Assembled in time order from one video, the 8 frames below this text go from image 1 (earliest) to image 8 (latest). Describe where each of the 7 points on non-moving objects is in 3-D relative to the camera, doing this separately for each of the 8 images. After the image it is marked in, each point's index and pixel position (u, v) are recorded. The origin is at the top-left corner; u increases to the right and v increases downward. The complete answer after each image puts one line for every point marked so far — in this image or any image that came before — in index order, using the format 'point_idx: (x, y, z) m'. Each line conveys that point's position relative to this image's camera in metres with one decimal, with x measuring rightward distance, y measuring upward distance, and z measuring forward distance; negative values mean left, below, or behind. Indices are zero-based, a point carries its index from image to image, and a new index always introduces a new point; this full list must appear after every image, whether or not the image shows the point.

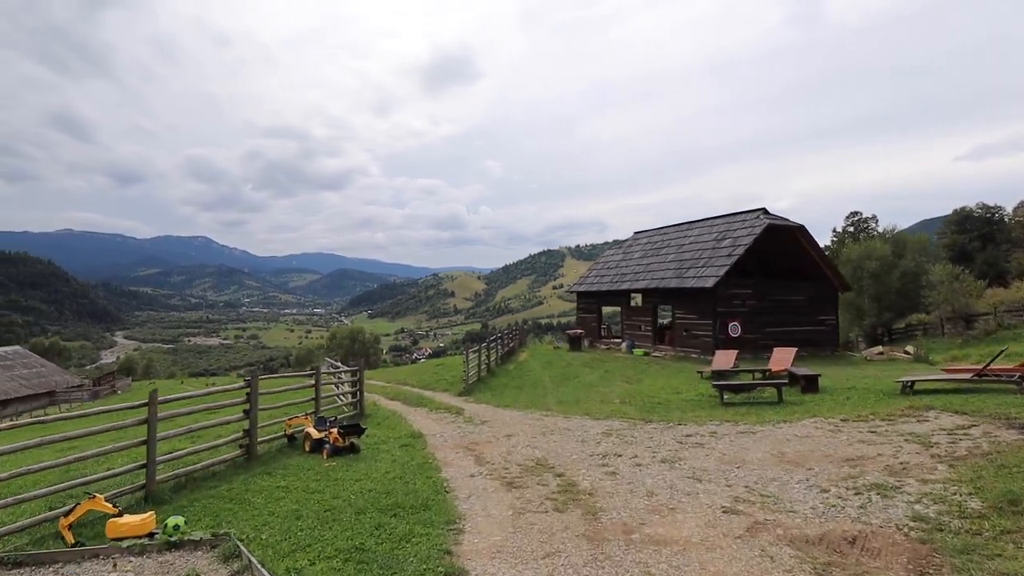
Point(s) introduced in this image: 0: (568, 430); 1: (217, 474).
0: (+1.3, -3.1, +11.9) m
1: (-4.8, -3.1, +8.9) m
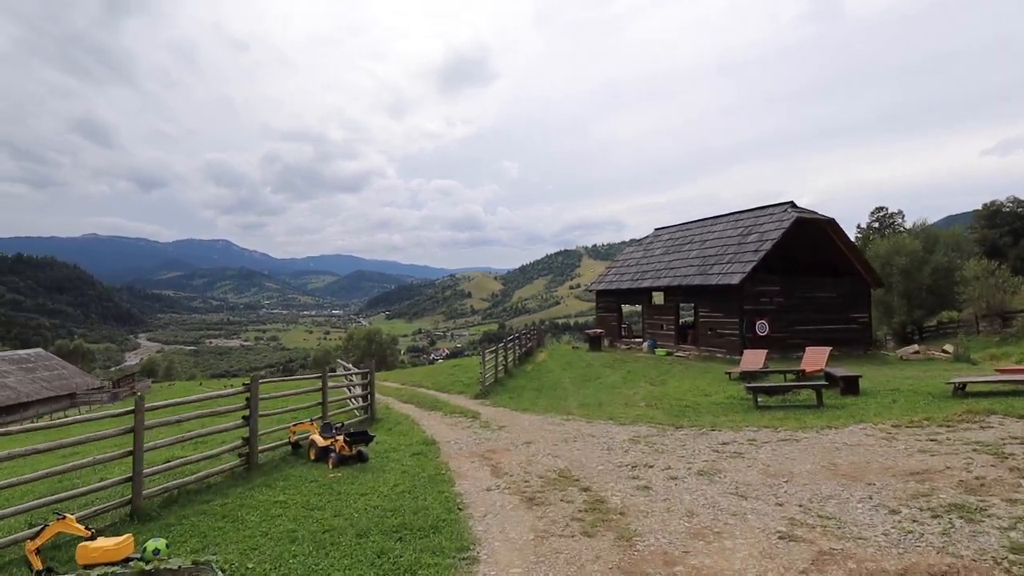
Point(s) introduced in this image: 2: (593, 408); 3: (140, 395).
0: (+1.7, -3.0, +11.0) m
1: (-4.5, -3.0, +8.2) m
2: (+2.3, -3.3, +15.0) m
3: (-5.0, -1.5, +7.3) m
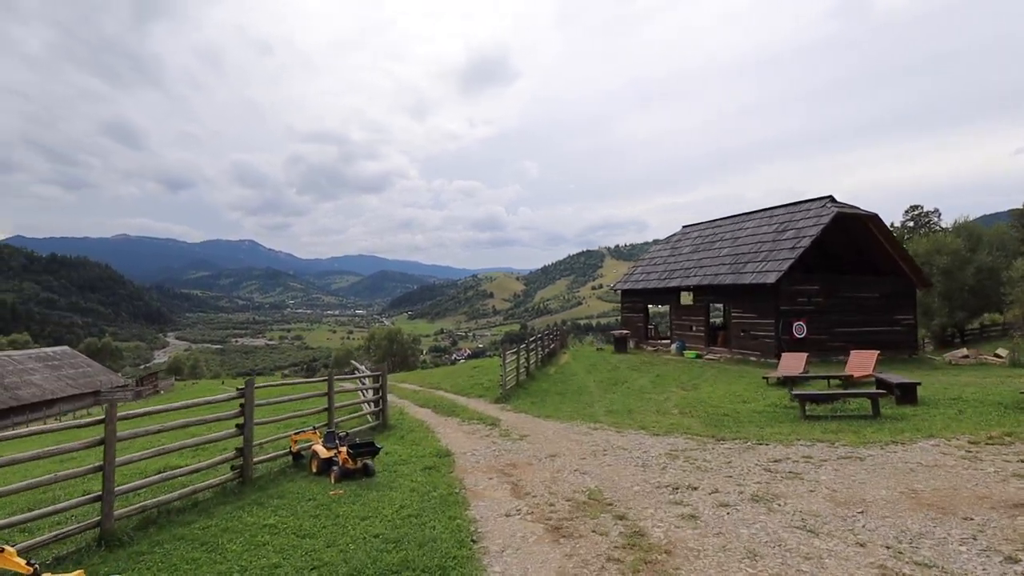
0: (+2.1, -3.0, +9.9) m
1: (-4.2, -2.9, +7.3) m
2: (+2.8, -3.3, +13.9) m
3: (-4.8, -1.4, +6.4) m
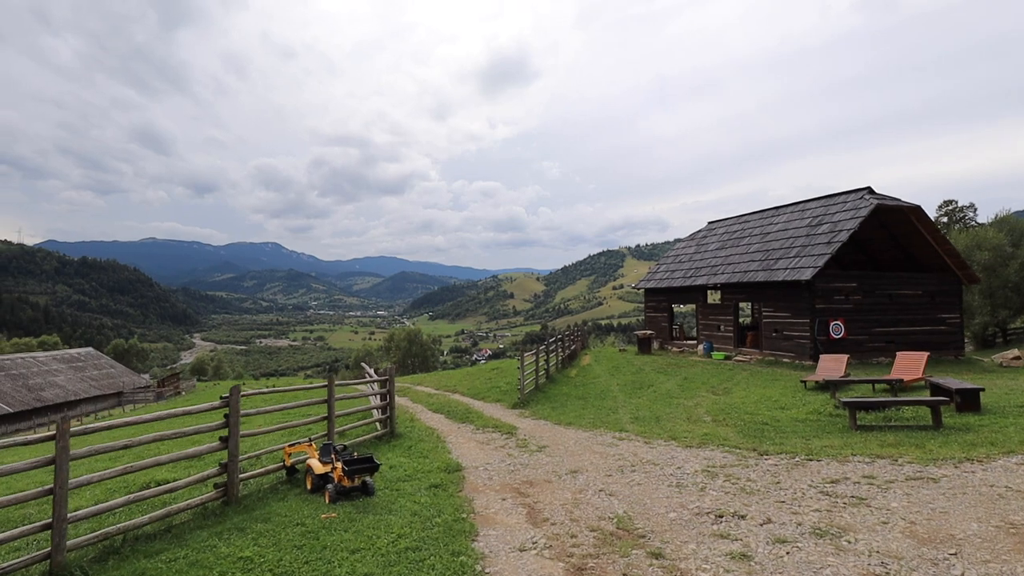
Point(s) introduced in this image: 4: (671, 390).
0: (+2.3, -2.9, +8.8) m
1: (-4.1, -2.9, +6.5) m
2: (+3.2, -3.2, +12.7) m
3: (-4.6, -1.3, +5.6) m
4: (+5.3, -3.4, +18.0) m
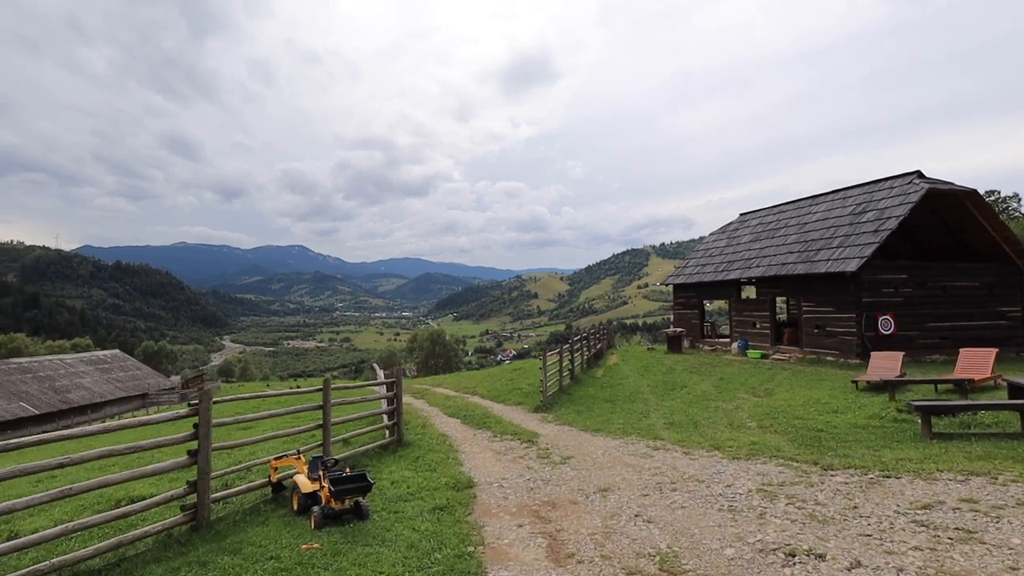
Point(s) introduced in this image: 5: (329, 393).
0: (+2.6, -2.7, +7.5) m
1: (-3.9, -2.8, +5.4) m
2: (+3.7, -3.0, +11.4) m
3: (-4.5, -1.2, +4.6) m
4: (+6.0, -3.2, +16.5) m
5: (-3.0, -1.7, +8.7) m
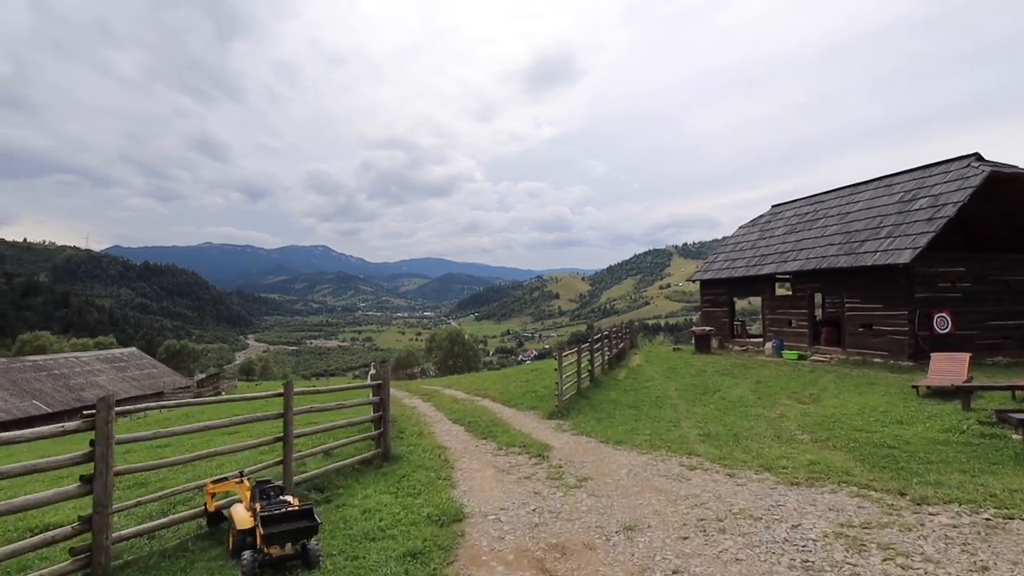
0: (+2.6, -2.5, +5.8) m
1: (-4.0, -2.5, +3.9) m
2: (+3.8, -2.8, +9.6) m
3: (-4.6, -1.0, +3.2) m
4: (+6.3, -3.0, +14.7) m
5: (-2.9, -1.5, +7.2) m
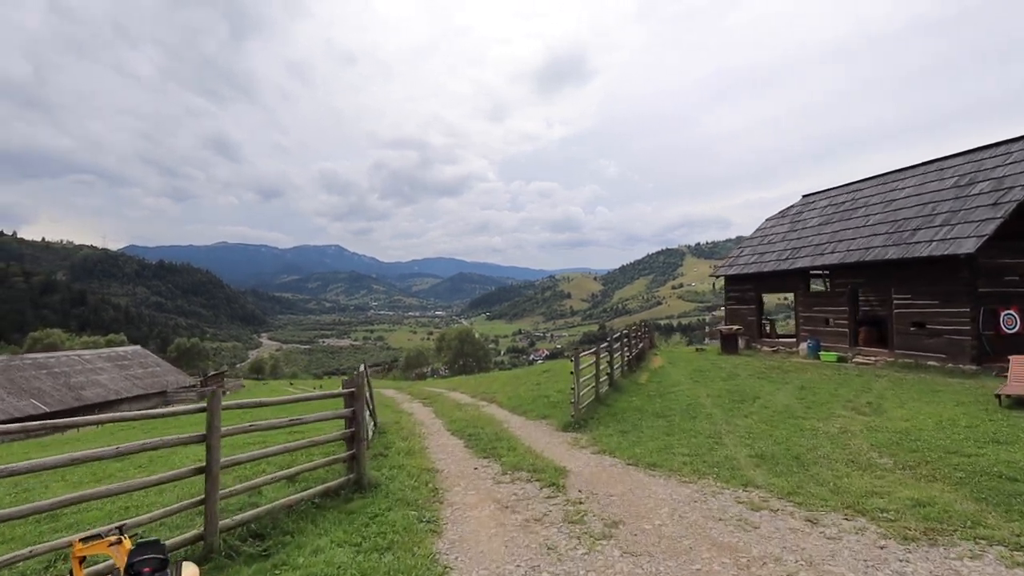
0: (+2.6, -2.3, +3.8) m
1: (-4.0, -2.3, +2.1) m
2: (+3.9, -2.6, +7.6) m
3: (-4.7, -0.8, +1.3) m
4: (+6.5, -2.8, +12.6) m
5: (-2.9, -1.3, +5.4) m
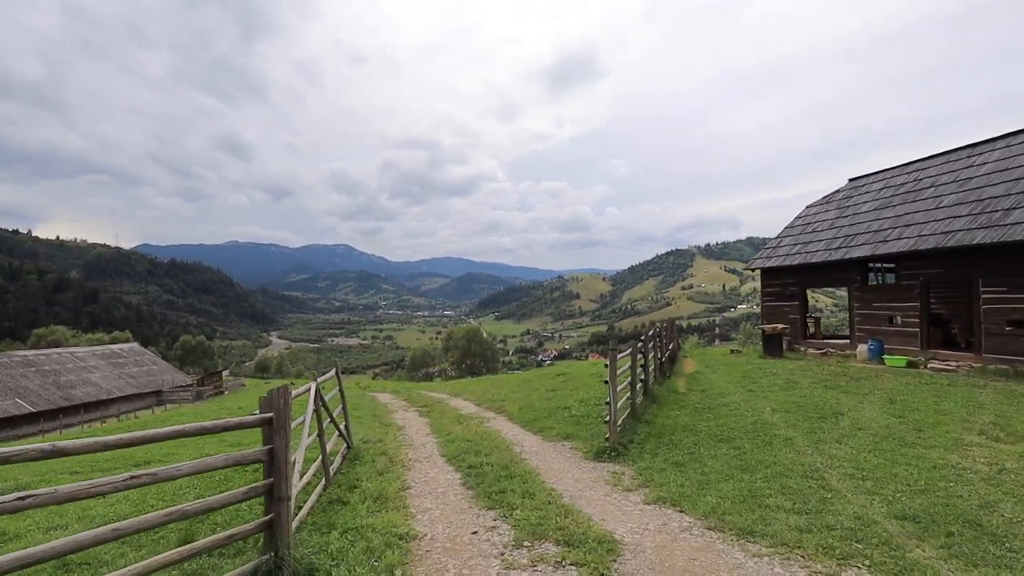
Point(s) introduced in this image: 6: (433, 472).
0: (+2.7, -2.0, +0.9) m
1: (-3.9, -2.0, -0.7) m
2: (+4.1, -2.3, +4.7) m
3: (-4.6, -0.4, -1.5) m
4: (+6.8, -2.5, +9.6) m
5: (-2.7, -0.9, +2.5) m
6: (-1.2, -2.7, +8.0) m
